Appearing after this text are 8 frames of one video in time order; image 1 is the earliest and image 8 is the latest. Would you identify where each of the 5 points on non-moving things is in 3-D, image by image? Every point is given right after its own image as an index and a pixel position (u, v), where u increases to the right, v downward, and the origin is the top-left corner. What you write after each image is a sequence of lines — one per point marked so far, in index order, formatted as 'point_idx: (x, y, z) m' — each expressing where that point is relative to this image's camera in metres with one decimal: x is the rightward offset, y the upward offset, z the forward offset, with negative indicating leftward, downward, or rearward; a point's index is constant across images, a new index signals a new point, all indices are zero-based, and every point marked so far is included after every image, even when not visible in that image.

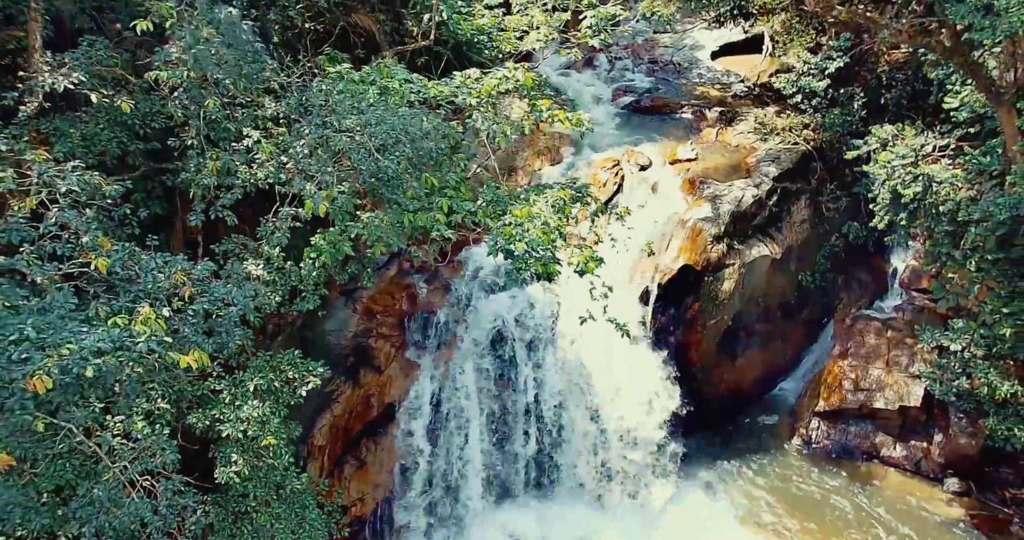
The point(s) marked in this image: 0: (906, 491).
0: (+7.1, -3.7, +11.6) m
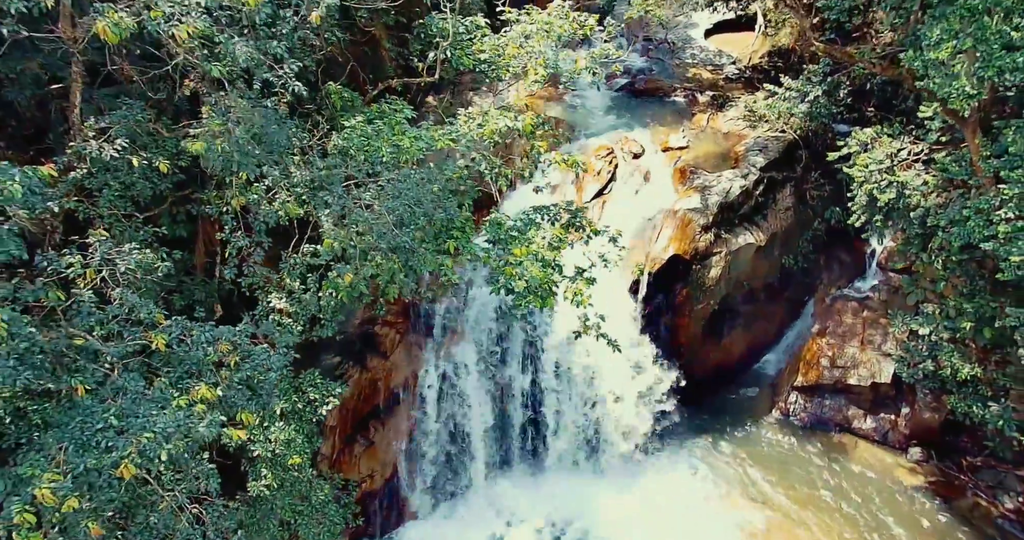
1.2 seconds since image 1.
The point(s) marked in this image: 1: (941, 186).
0: (+7.1, -3.5, +12.7) m
1: (+6.9, +1.4, +10.5) m
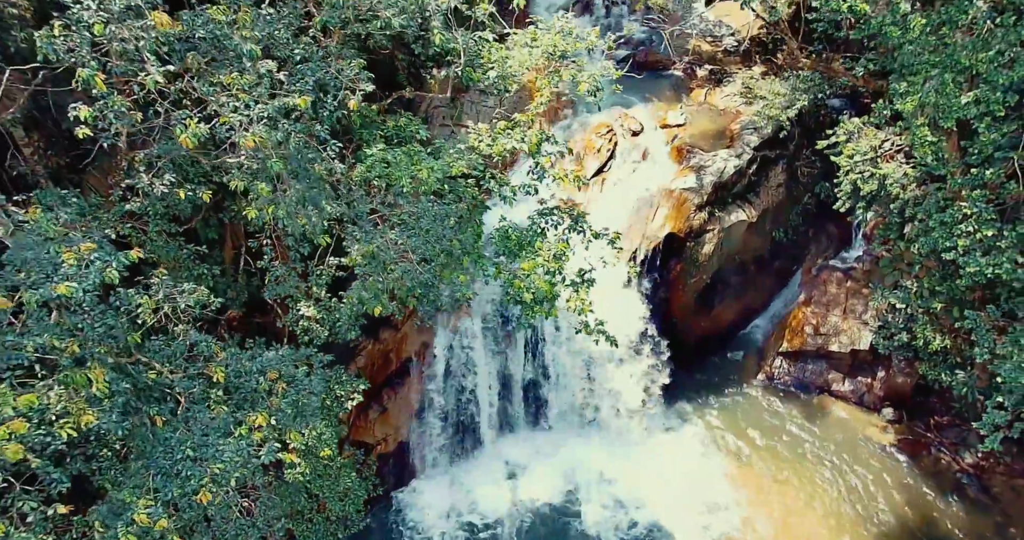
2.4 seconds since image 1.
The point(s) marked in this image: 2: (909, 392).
0: (+7.2, -3.1, +13.8) m
1: (+7.0, +1.6, +11.2) m
2: (+8.2, -2.4, +13.4) m
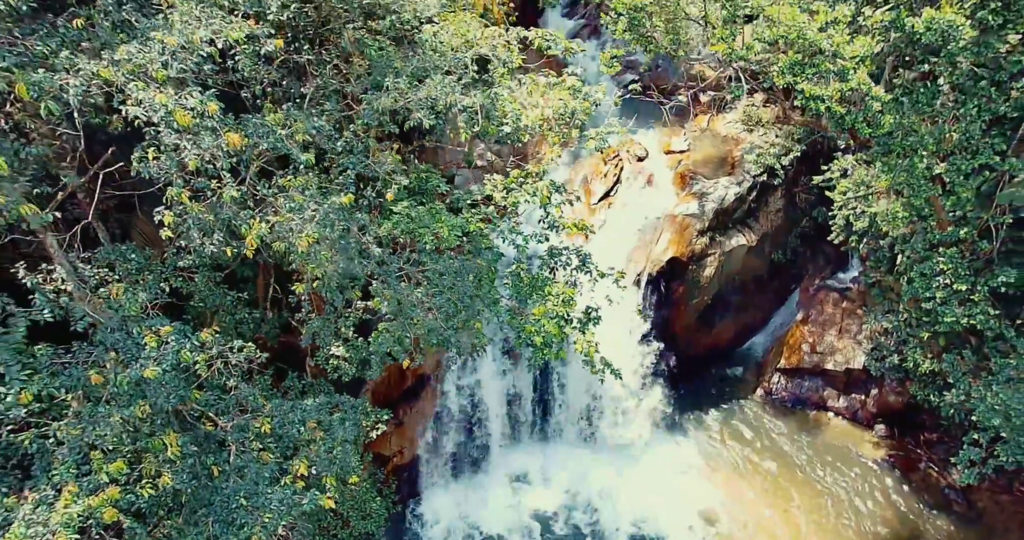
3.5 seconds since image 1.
0: (+7.3, -3.7, +14.5) m
1: (+7.2, +0.9, +11.8) m
2: (+8.3, -3.0, +14.1) m
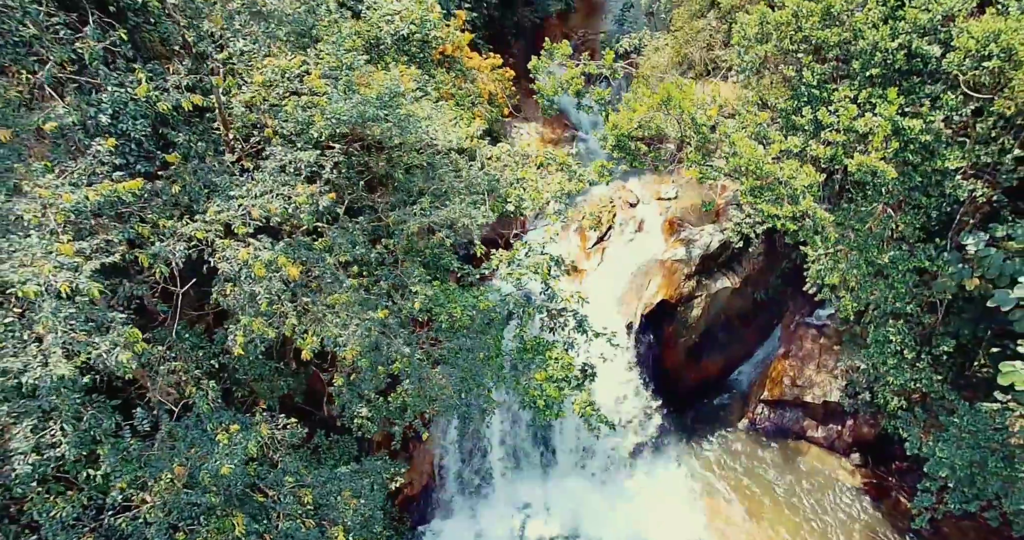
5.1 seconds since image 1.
0: (+7.4, -4.8, +15.7) m
1: (+7.2, -0.1, +13.0) m
2: (+8.4, -4.1, +15.3) m
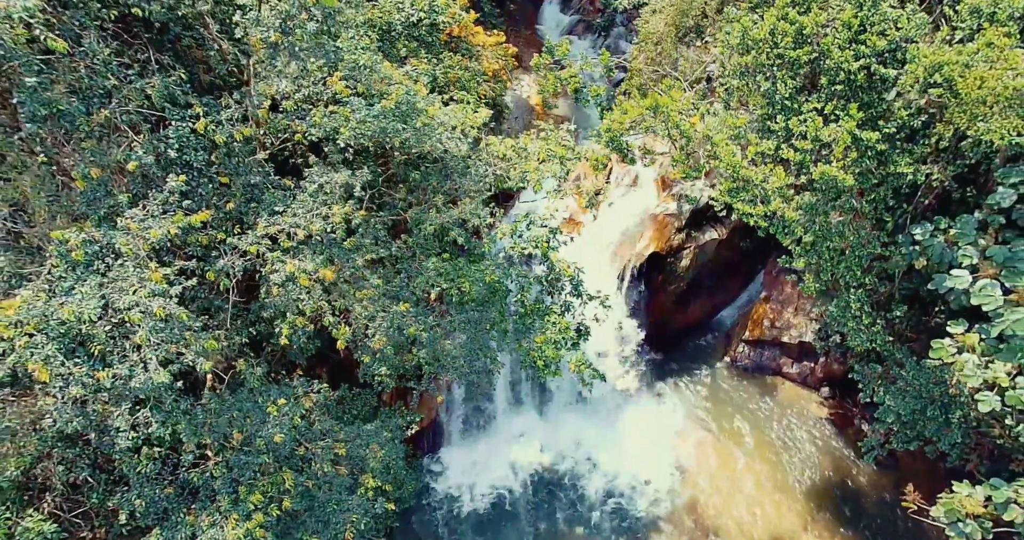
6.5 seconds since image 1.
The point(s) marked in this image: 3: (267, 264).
0: (+7.4, -3.6, +17.4) m
1: (+7.2, +0.7, +14.1) m
2: (+8.4, -2.9, +16.9) m
3: (-2.7, +0.1, +7.2) m
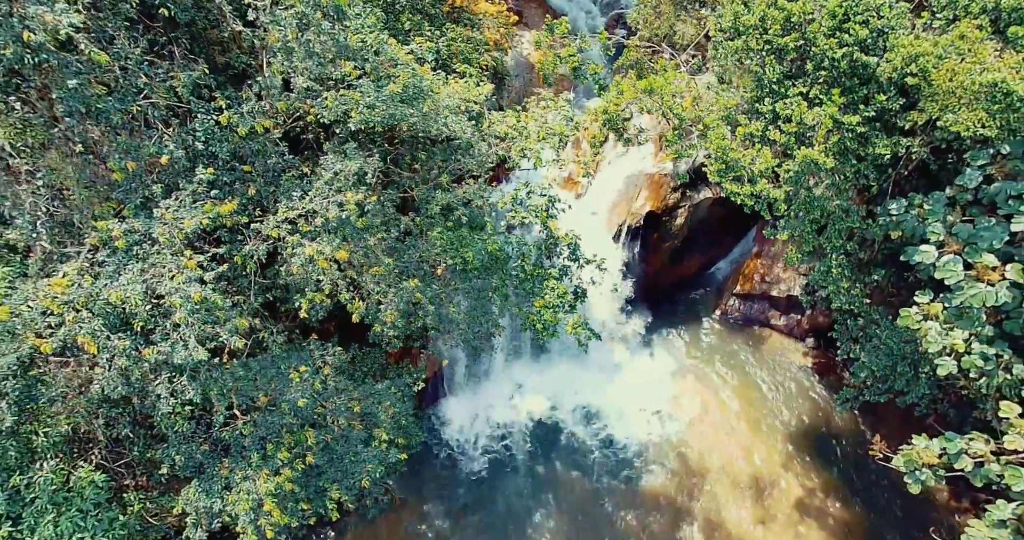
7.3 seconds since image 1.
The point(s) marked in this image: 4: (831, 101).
0: (+7.4, -2.5, +18.3) m
1: (+7.2, +1.5, +14.7) m
2: (+8.4, -1.8, +17.7) m
3: (-2.7, +0.3, +7.8) m
4: (+4.2, +2.2, +8.6) m
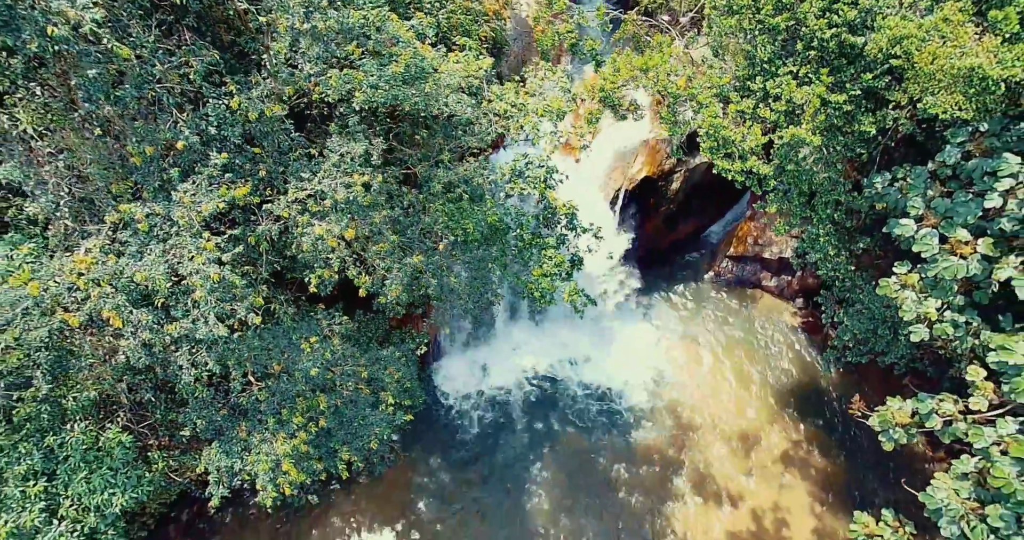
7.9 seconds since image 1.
0: (+7.3, -1.4, +18.9) m
1: (+7.2, +2.3, +15.1) m
2: (+8.3, -0.8, +18.3) m
3: (-2.7, +0.6, +8.2) m
4: (+4.2, +2.6, +8.9) m
